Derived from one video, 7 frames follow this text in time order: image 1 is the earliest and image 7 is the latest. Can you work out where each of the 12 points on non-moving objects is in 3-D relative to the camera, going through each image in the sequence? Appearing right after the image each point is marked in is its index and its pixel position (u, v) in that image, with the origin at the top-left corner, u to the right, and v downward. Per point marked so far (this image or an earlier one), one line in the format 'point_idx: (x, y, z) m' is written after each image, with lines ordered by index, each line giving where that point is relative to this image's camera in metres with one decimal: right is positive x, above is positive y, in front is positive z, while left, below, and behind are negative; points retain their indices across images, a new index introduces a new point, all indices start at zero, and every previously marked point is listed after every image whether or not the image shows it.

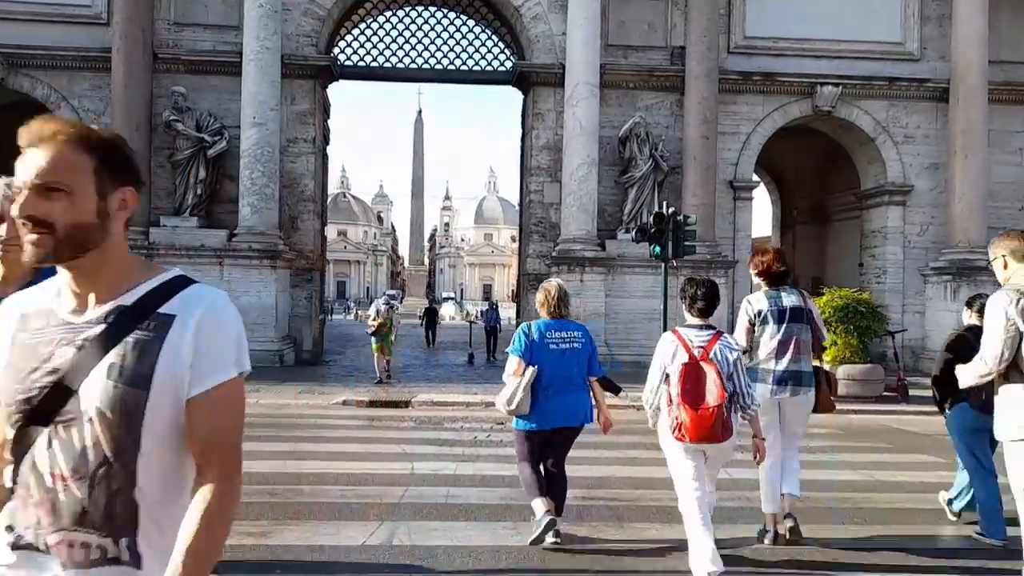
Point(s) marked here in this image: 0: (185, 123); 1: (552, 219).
0: (-7.1, +3.5, +17.8) m
1: (+0.9, +1.6, +19.2) m
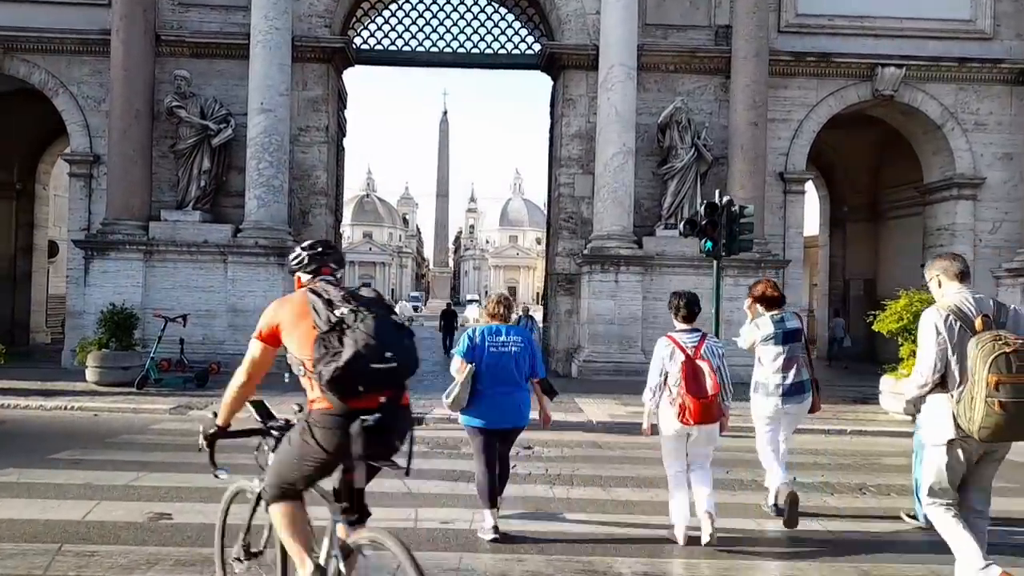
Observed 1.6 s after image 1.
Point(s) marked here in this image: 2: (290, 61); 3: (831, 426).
0: (-6.5, +3.6, +16.5) m
1: (+1.5, +1.6, +17.7) m
2: (-4.5, +4.6, +16.7) m
3: (+4.2, -1.8, +11.0) m
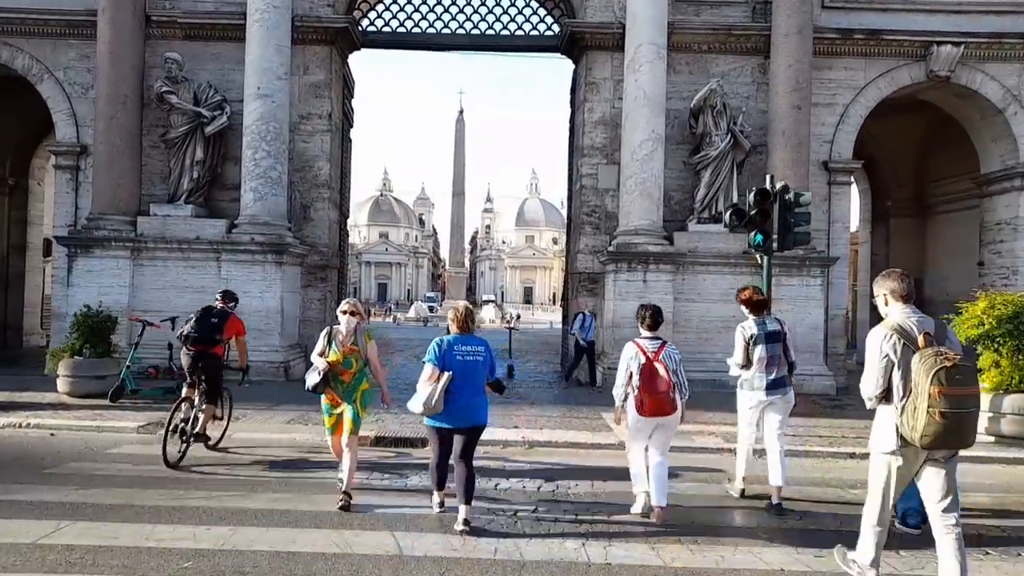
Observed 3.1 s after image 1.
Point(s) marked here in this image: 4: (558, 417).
0: (-6.1, +3.5, +15.2) m
1: (+1.9, +1.6, +16.2) m
2: (-4.1, +4.6, +15.4) m
3: (+4.5, -1.8, +9.5) m
4: (+0.6, -1.7, +10.6) m
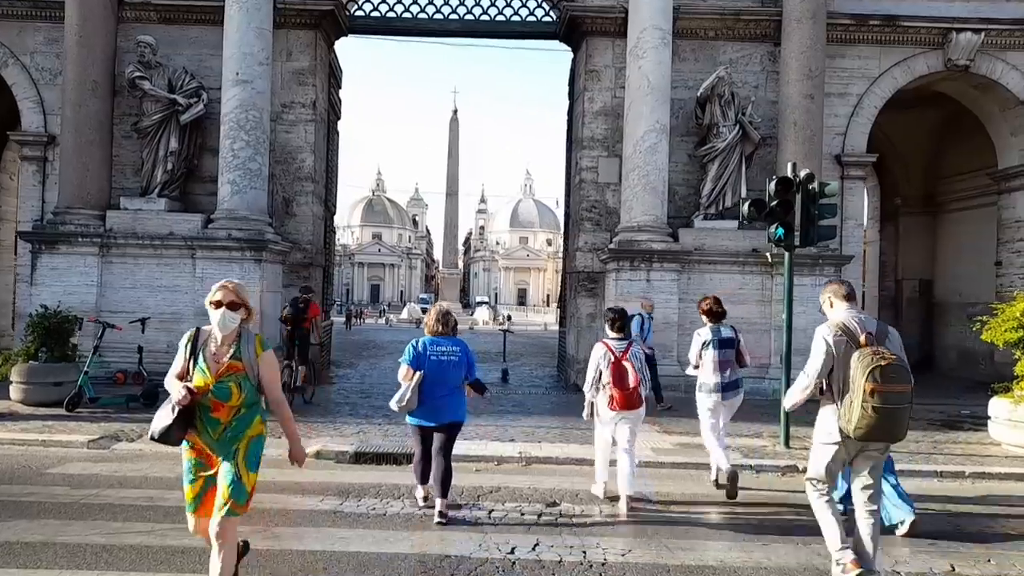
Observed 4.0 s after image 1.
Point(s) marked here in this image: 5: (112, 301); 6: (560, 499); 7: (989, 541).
0: (-6.2, +3.6, +14.3) m
1: (+1.8, +1.6, +15.3) m
2: (-4.2, +4.6, +14.5) m
3: (+4.4, -1.8, +8.6) m
4: (+0.5, -1.6, +9.7) m
5: (-6.6, -0.2, +13.8) m
6: (+0.4, -1.7, +6.7) m
7: (+3.5, -1.8, +6.0) m
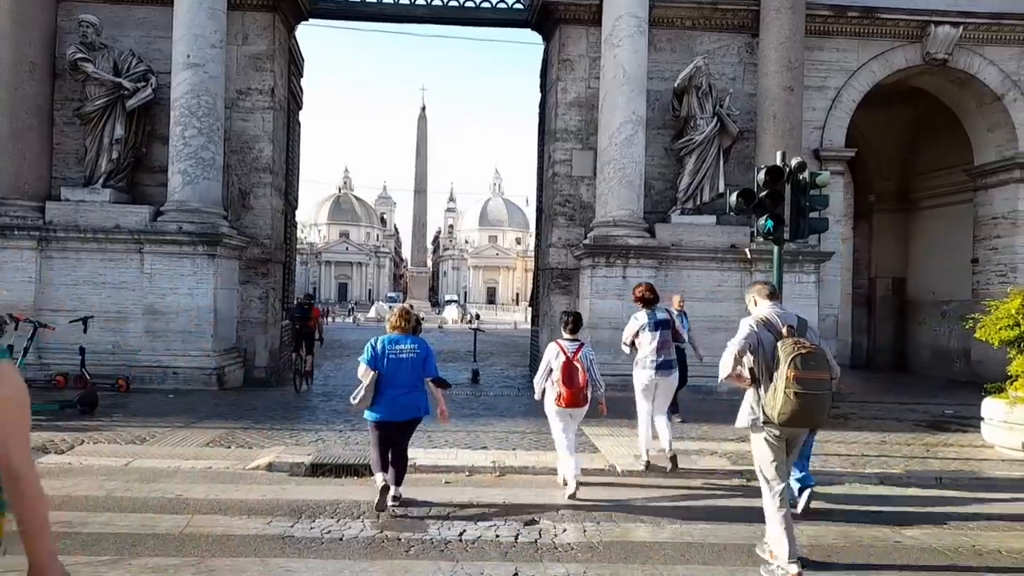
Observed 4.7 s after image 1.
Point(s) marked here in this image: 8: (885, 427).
0: (-6.7, +3.6, +13.4) m
1: (+1.3, +1.6, +14.8) m
2: (-4.7, +4.6, +13.7) m
3: (+4.1, -1.8, +8.1) m
4: (+0.2, -1.6, +9.0) m
5: (-7.1, -0.2, +12.8) m
6: (+0.2, -1.7, +6.1) m
7: (+3.3, -1.8, +5.5) m
8: (+4.8, -1.8, +10.7) m
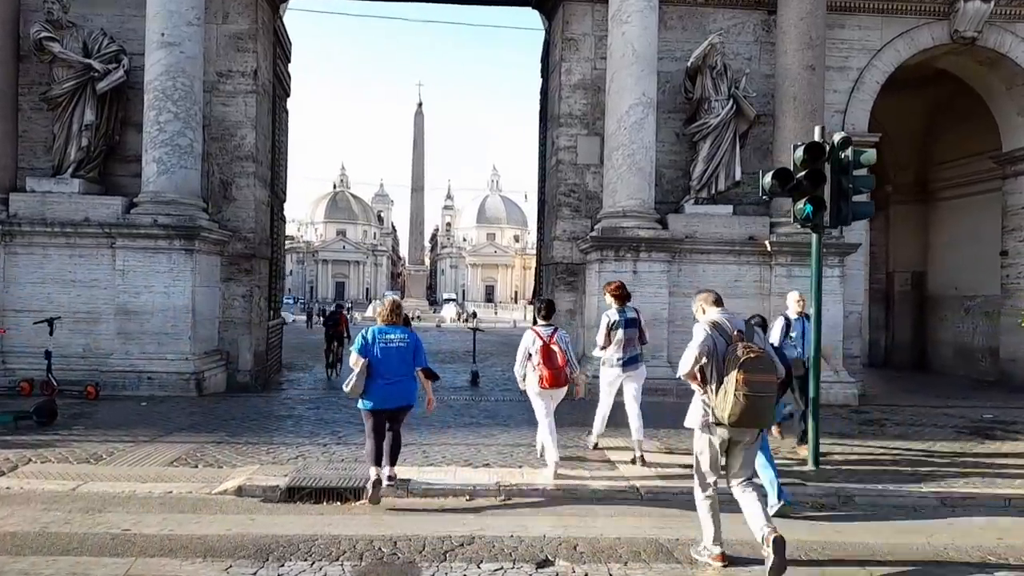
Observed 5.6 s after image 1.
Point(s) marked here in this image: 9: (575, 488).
0: (-6.7, +3.6, +12.4) m
1: (+1.3, +1.7, +13.8) m
2: (-4.7, +4.7, +12.7) m
3: (+4.2, -1.7, +7.2) m
4: (+0.3, -1.6, +8.1) m
5: (-7.1, -0.1, +11.9) m
6: (+0.2, -1.6, +5.1) m
7: (+3.3, -1.7, +4.5) m
8: (+4.9, -1.7, +9.7) m
9: (+0.5, -1.6, +6.5) m
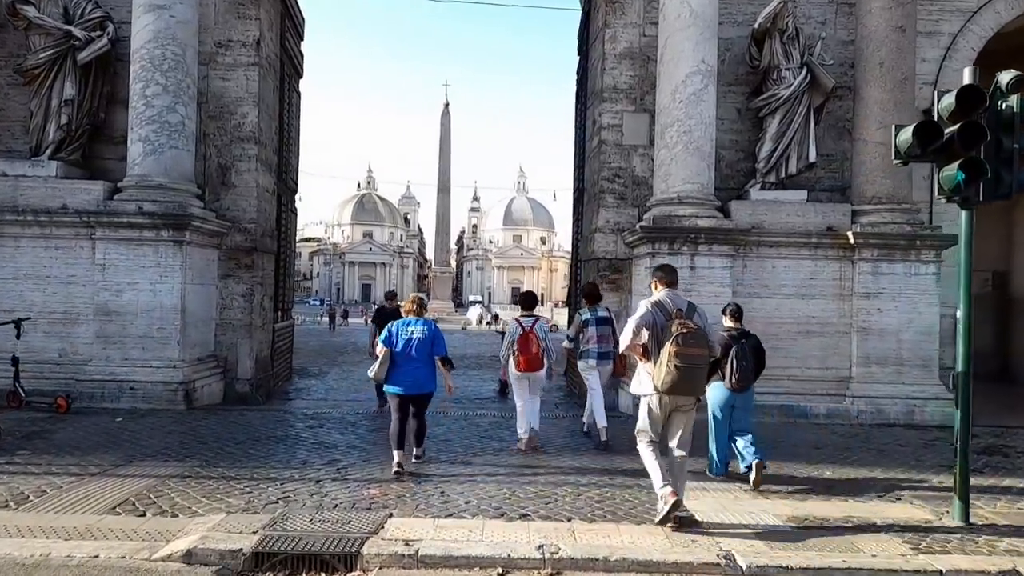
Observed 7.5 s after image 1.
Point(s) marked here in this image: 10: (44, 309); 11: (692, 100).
0: (-6.2, +3.7, +10.9) m
1: (+1.8, +1.7, +12.0) m
2: (-4.2, +4.7, +11.1) m
3: (+4.5, -1.7, +5.3) m
4: (+0.6, -1.5, +6.3) m
5: (-6.6, -0.1, +10.4) m
6: (+0.5, -1.6, +3.4) m
7: (+3.6, -1.7, +2.7) m
8: (+5.3, -1.7, +7.9) m
9: (+0.8, -1.5, +4.8) m
10: (-5.9, -0.3, +10.4) m
11: (+2.4, +2.5, +10.8) m
